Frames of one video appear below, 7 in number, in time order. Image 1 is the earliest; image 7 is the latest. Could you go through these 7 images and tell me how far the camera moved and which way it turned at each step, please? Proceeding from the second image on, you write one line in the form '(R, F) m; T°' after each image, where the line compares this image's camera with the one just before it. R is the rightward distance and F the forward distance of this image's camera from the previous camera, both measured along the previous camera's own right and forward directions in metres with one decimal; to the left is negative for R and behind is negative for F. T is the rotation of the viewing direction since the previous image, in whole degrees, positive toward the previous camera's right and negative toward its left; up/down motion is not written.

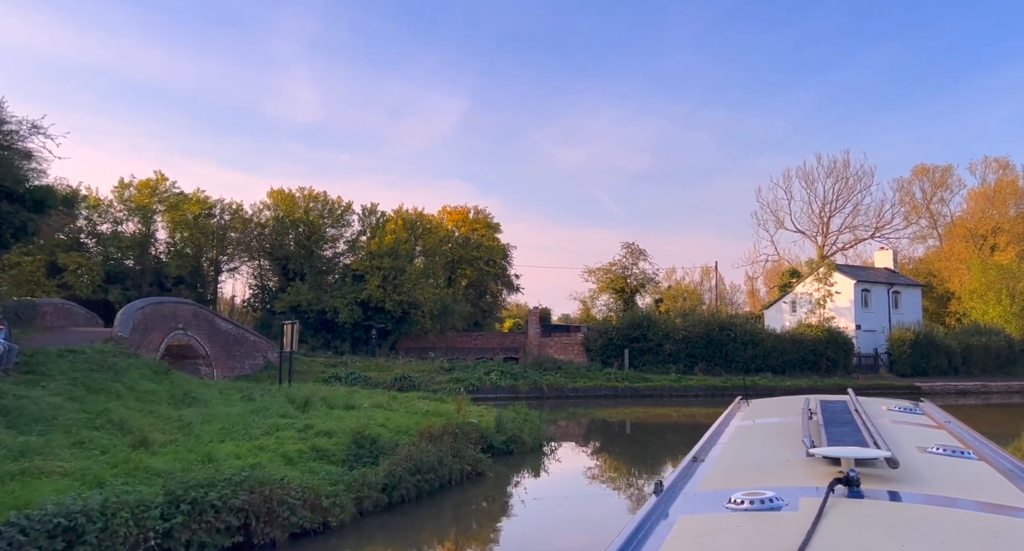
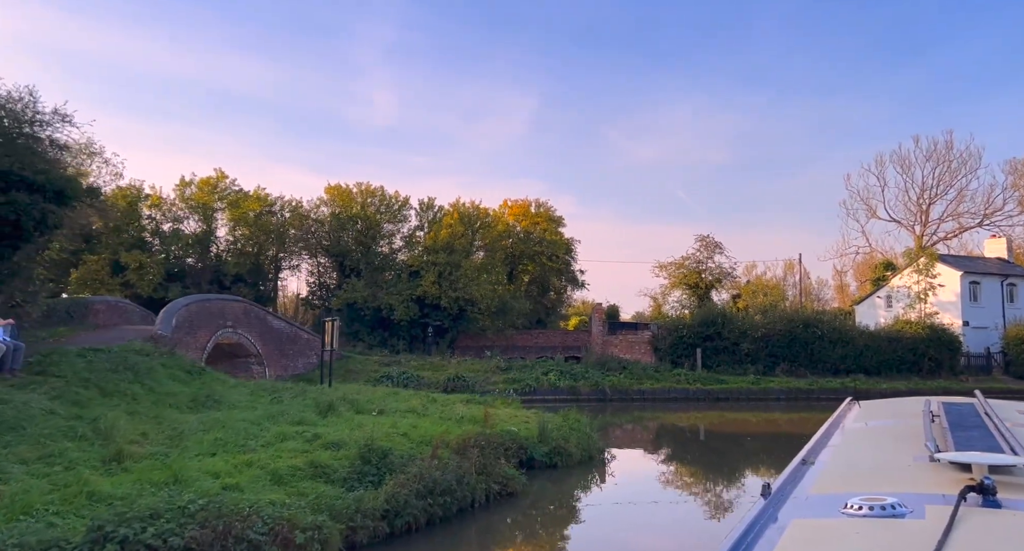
(+0.5, +1.6) m; -5°
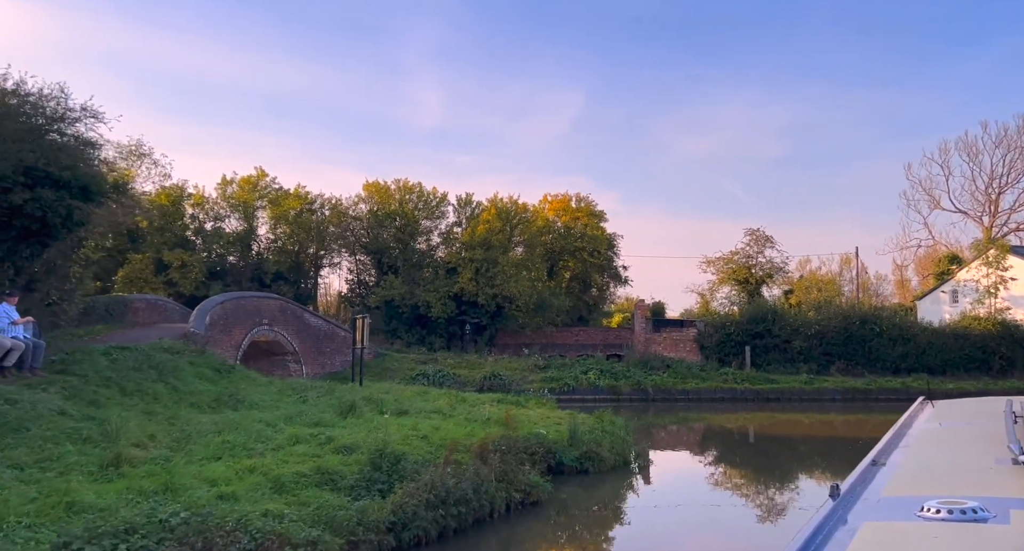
(+0.3, +0.6) m; -3°
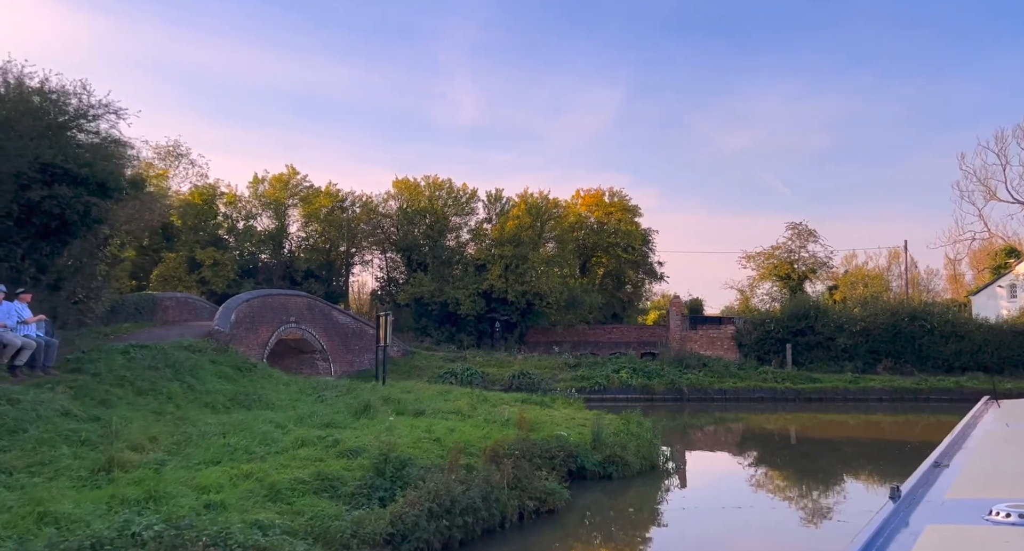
(+0.3, +0.5) m; -3°
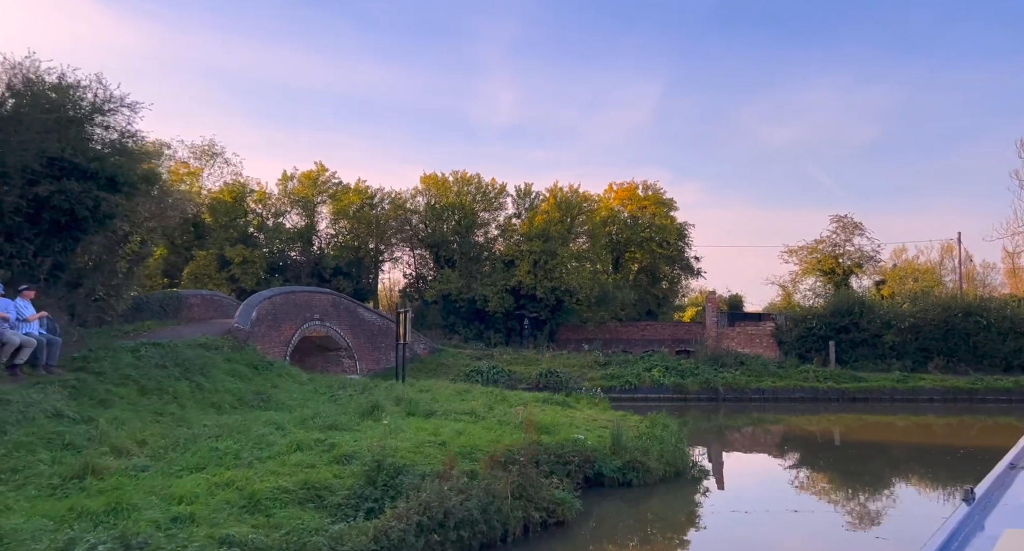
(+0.3, +0.7) m; -3°
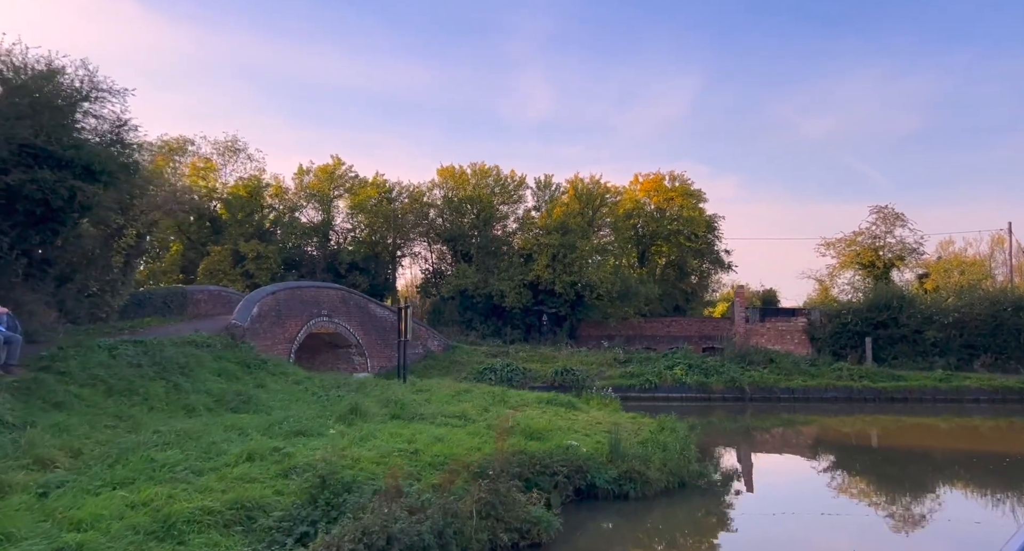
(+0.6, +1.0) m; -2°
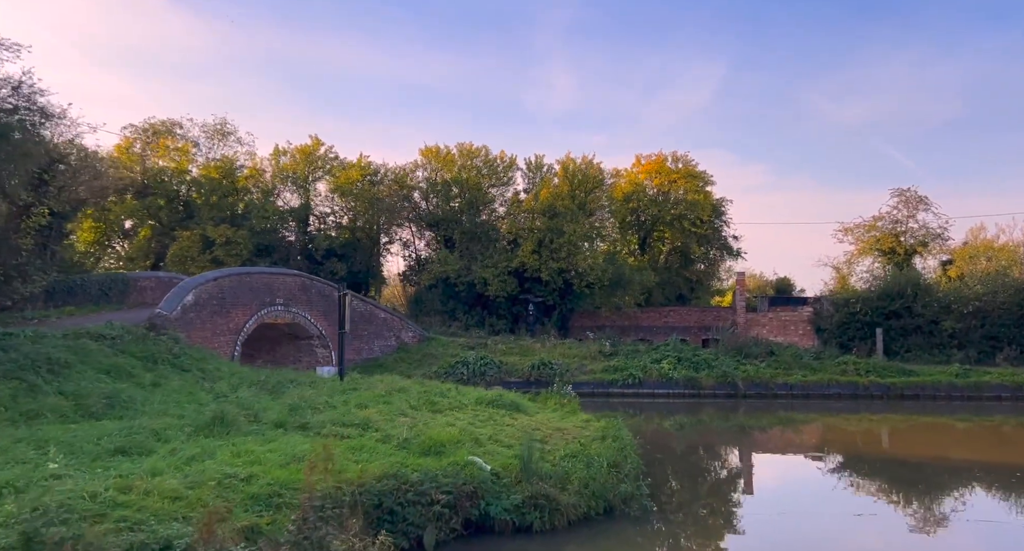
(+1.2, +2.1) m; -2°
